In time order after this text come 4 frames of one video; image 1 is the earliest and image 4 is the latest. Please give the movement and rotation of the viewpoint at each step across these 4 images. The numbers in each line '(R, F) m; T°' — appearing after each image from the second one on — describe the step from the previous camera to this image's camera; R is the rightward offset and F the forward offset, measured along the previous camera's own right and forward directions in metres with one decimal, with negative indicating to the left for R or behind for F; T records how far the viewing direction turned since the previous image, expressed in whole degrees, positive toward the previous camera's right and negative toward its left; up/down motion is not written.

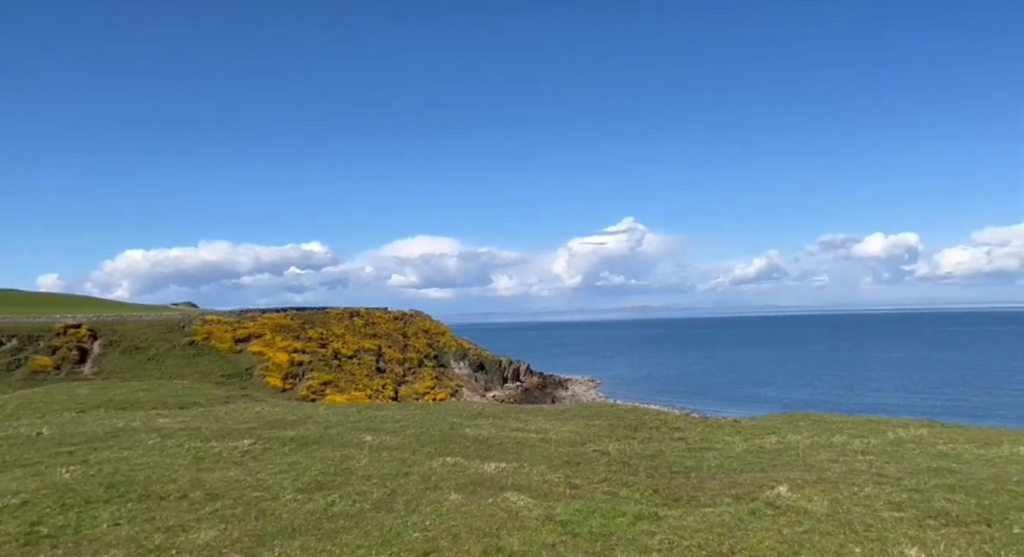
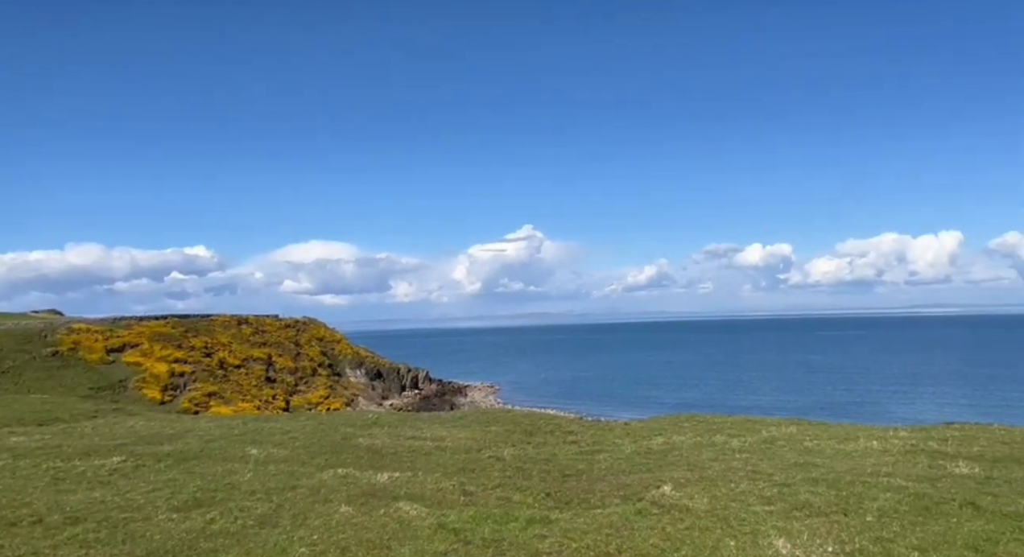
(+0.5, -0.1) m; +6°
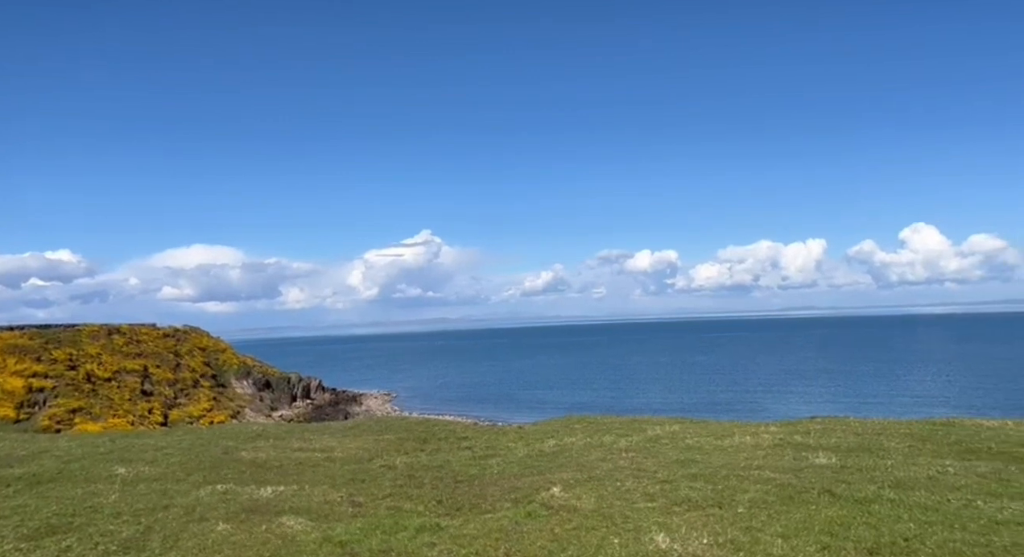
(+0.5, +0.5) m; +6°
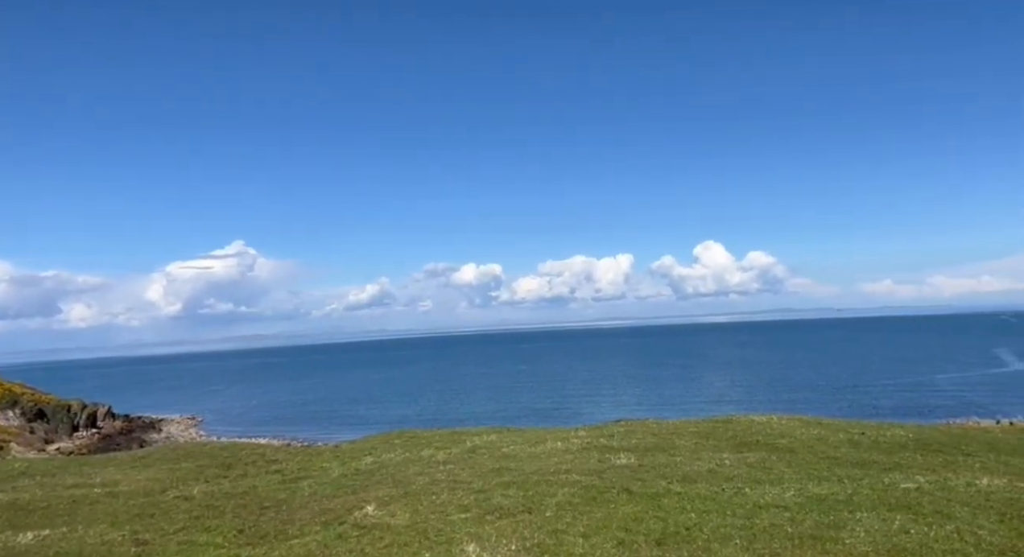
(+0.7, +2.6) m; +11°
